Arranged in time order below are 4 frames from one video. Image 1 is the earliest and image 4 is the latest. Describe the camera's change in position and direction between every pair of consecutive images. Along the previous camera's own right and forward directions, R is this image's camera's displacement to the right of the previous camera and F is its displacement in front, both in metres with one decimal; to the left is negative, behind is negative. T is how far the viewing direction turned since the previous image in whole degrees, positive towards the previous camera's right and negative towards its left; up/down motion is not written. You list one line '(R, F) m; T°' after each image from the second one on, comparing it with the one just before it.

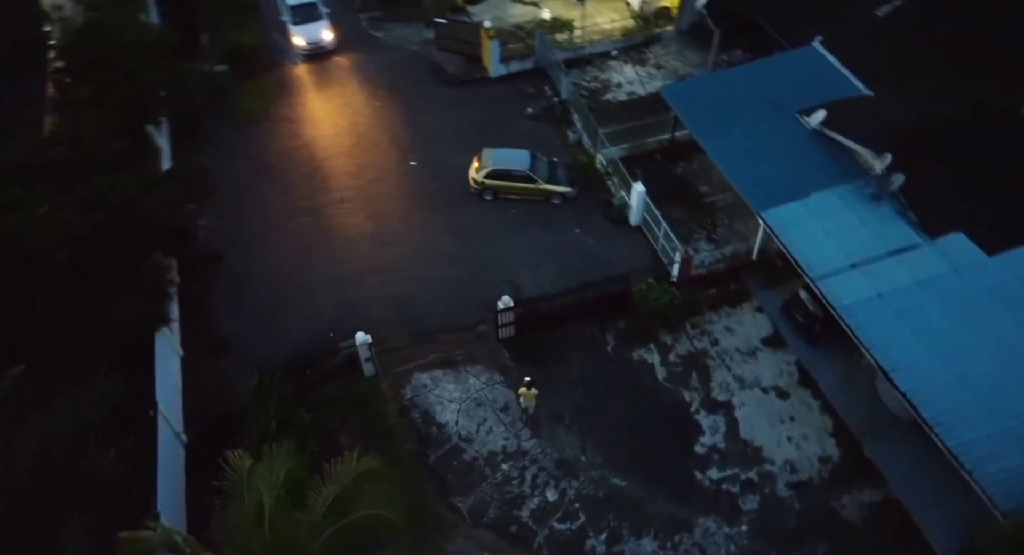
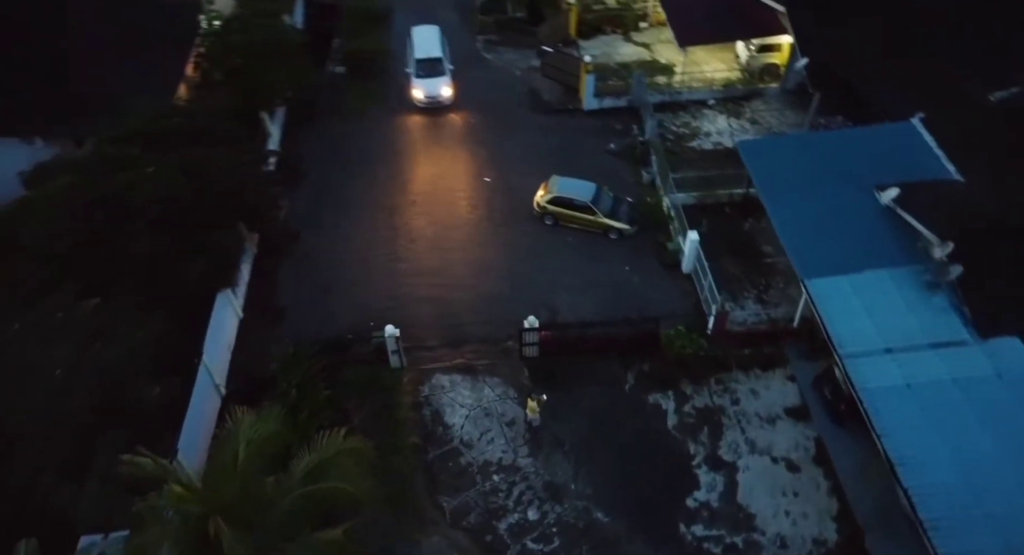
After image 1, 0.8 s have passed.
(+1.7, -0.5) m; -9°
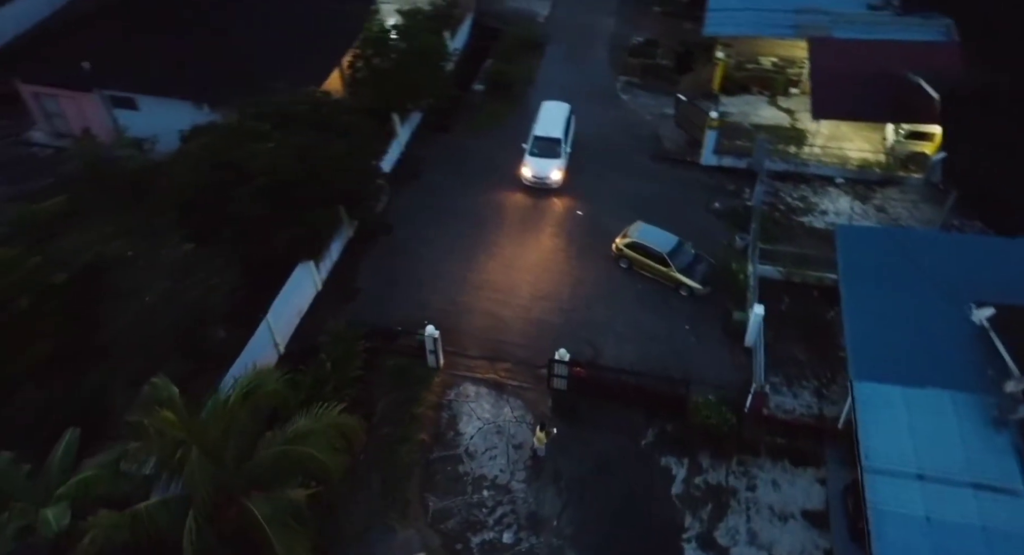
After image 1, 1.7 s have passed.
(+2.4, -0.2) m; -13°
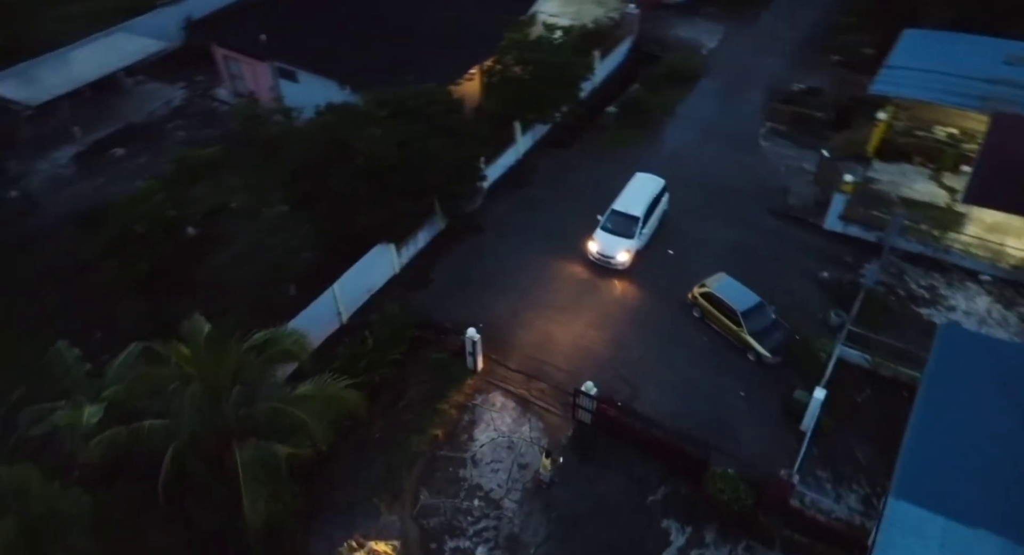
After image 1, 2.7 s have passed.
(+2.5, +0.3) m; -13°
